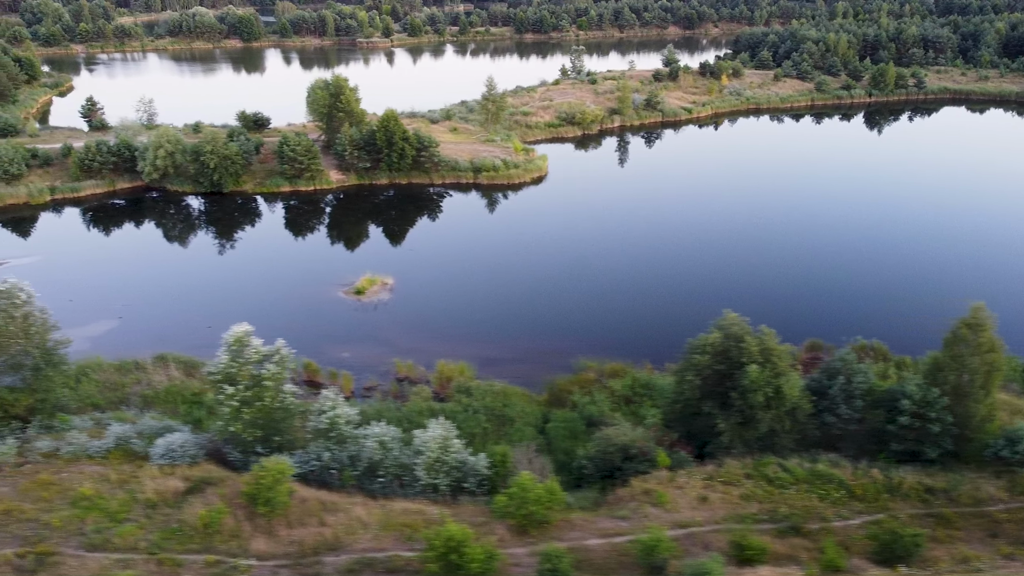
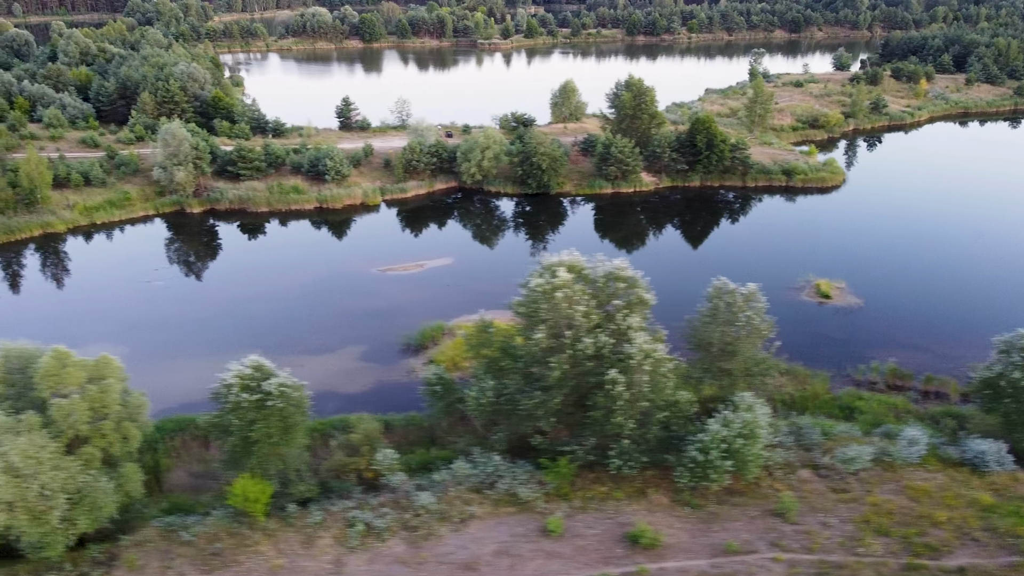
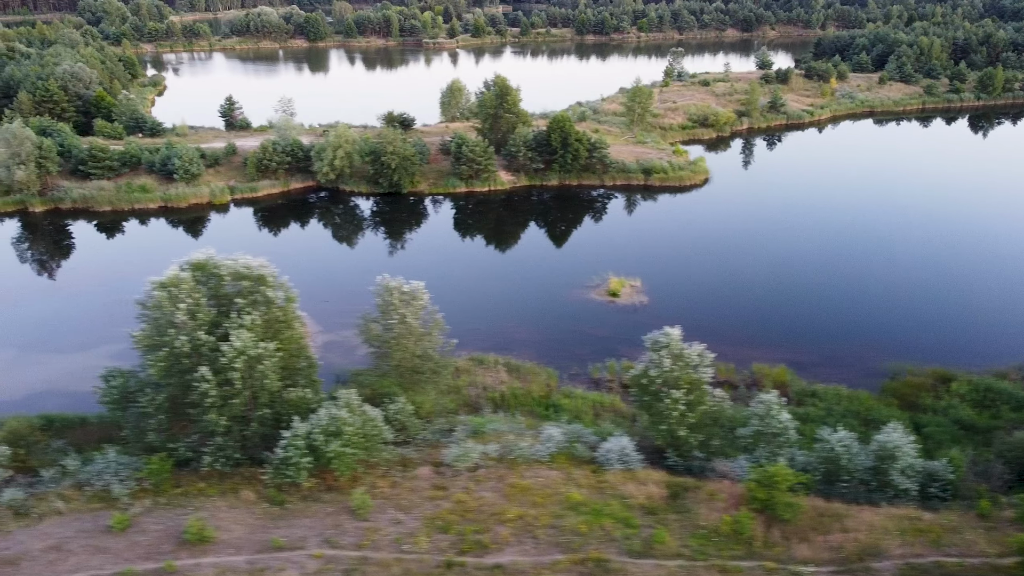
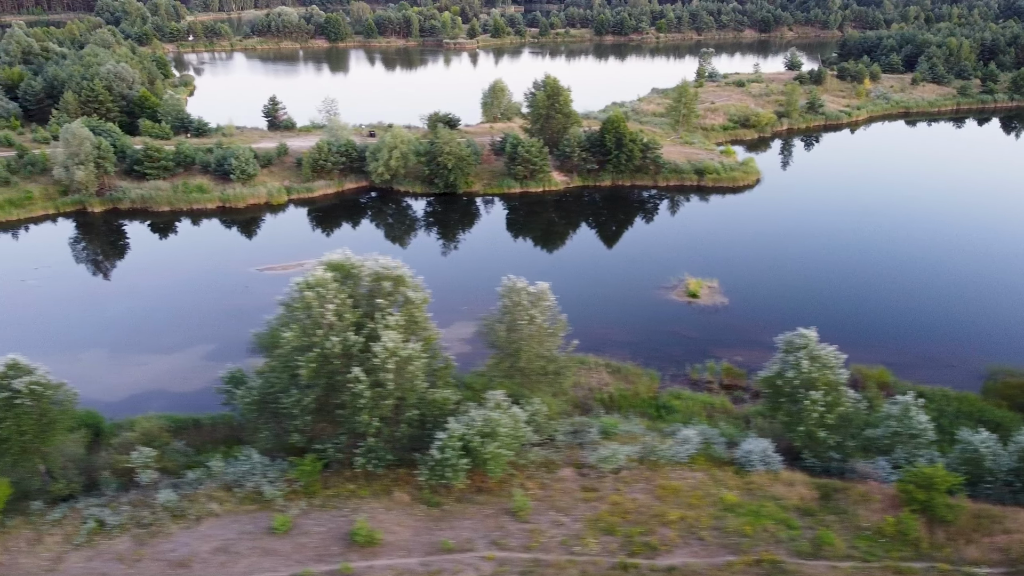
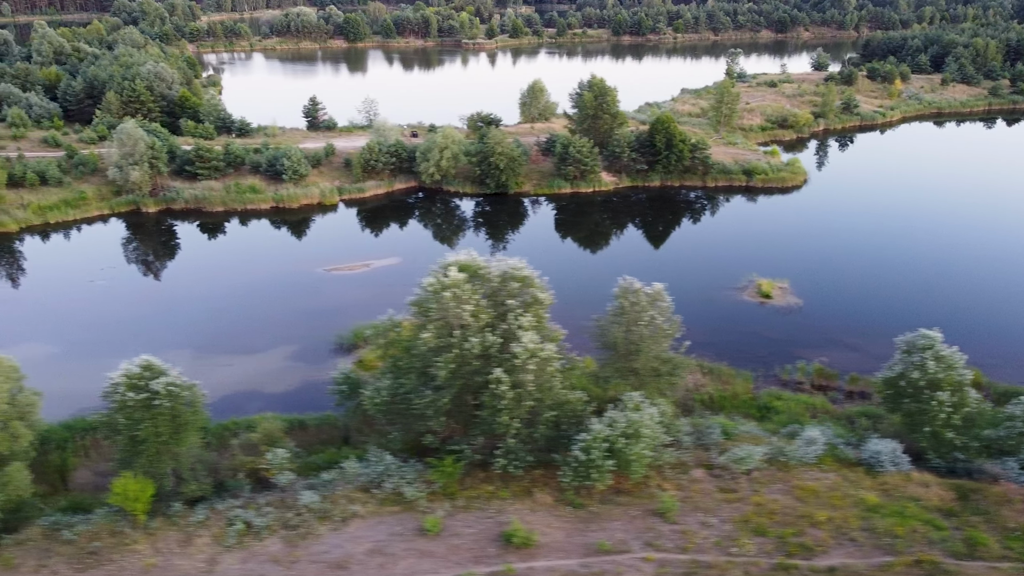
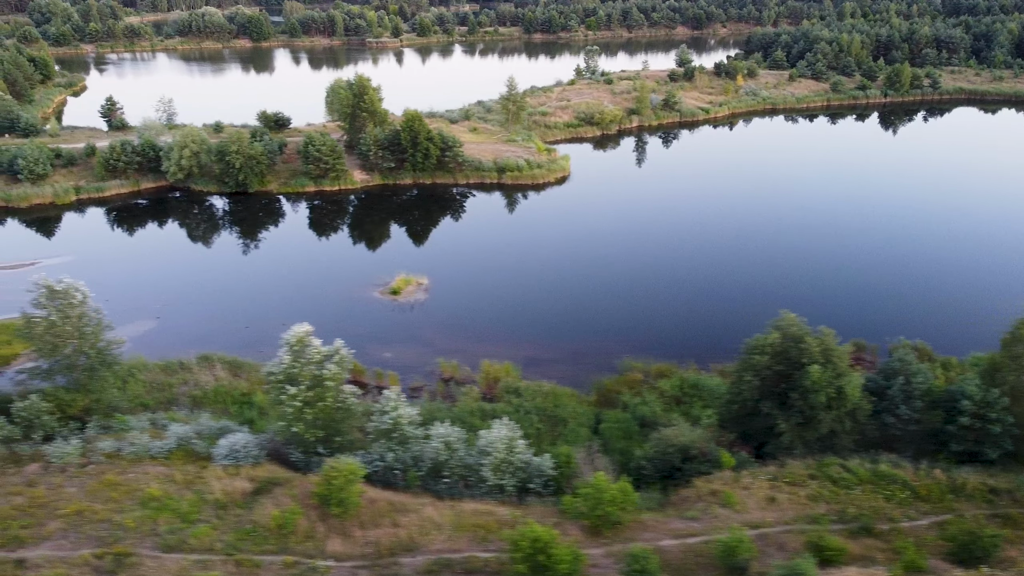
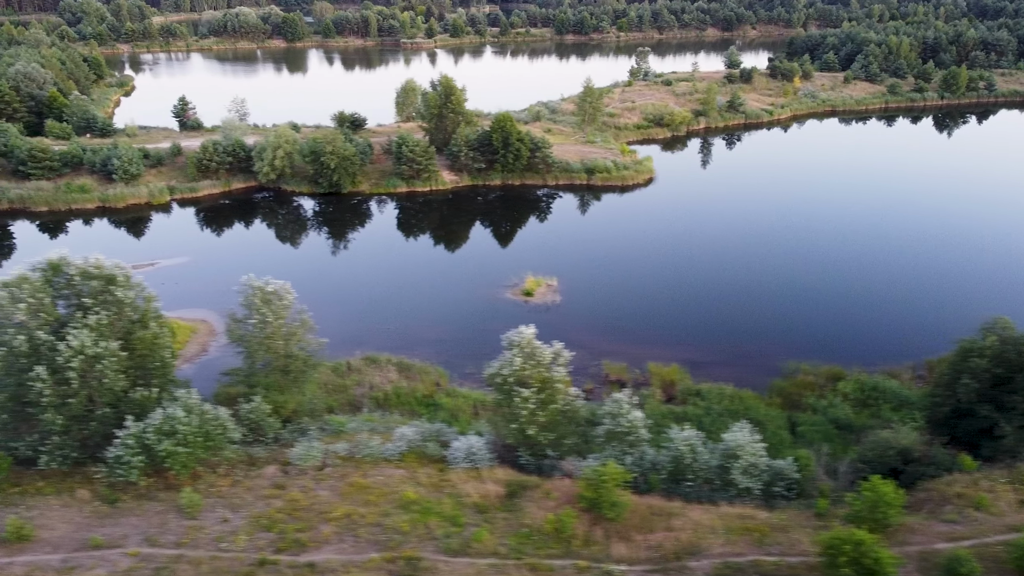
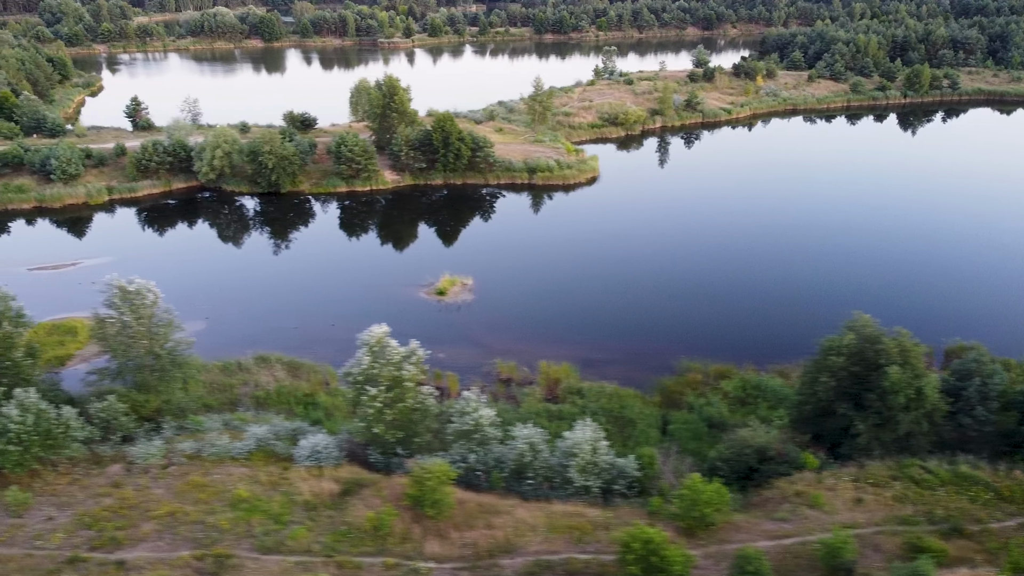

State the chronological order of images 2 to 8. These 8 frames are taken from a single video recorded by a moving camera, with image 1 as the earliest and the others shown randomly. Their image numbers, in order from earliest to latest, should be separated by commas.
6, 8, 7, 3, 4, 5, 2
